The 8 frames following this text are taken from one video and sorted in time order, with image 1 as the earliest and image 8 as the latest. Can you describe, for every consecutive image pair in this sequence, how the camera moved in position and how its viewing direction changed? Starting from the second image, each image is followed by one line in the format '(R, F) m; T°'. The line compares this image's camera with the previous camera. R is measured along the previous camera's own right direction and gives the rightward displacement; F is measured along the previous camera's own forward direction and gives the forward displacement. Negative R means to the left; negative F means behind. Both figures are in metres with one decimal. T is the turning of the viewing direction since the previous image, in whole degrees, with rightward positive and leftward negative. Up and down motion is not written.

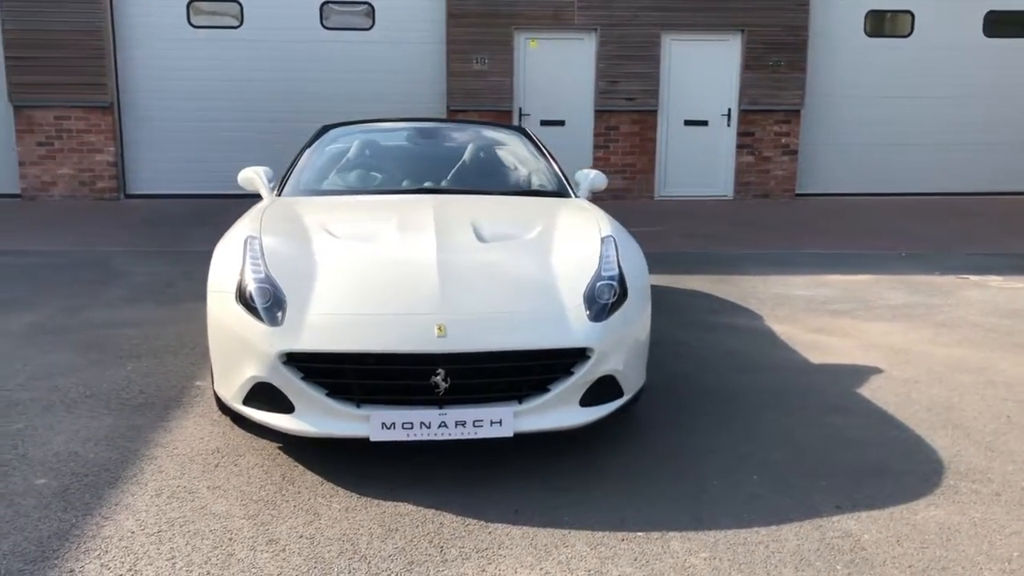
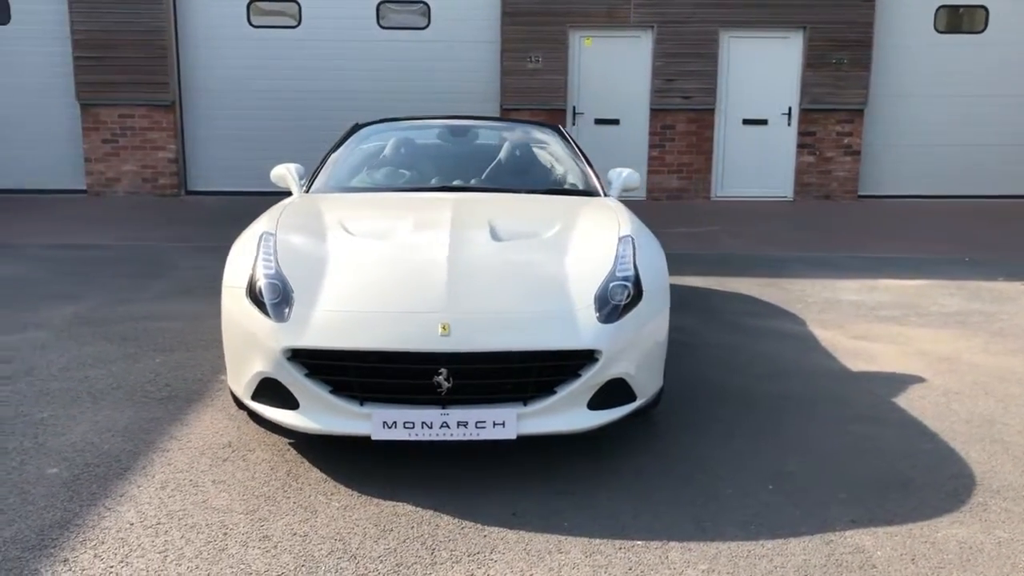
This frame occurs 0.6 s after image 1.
(+0.2, +0.1) m; -4°
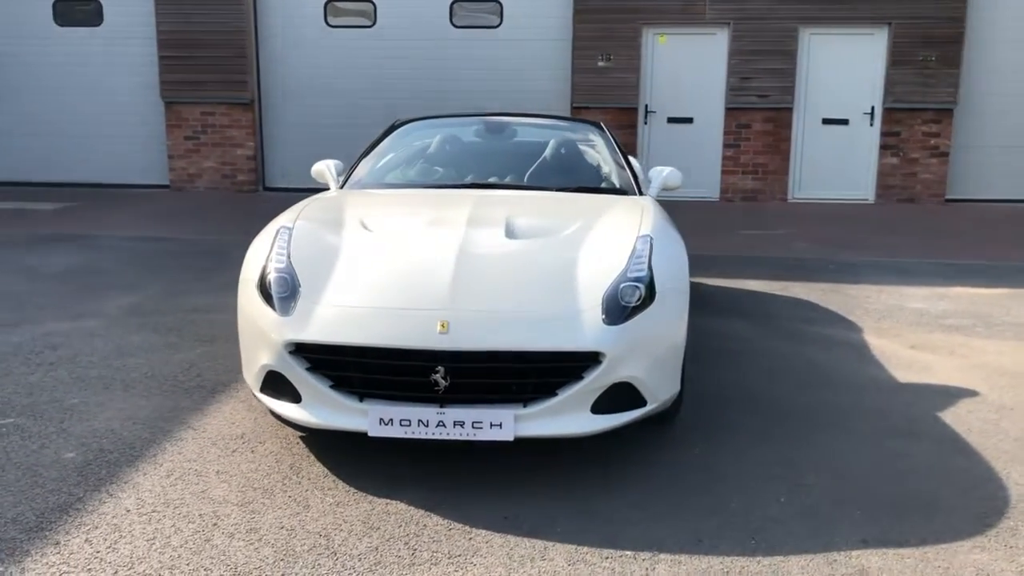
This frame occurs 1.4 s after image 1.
(+0.3, +0.1) m; -6°
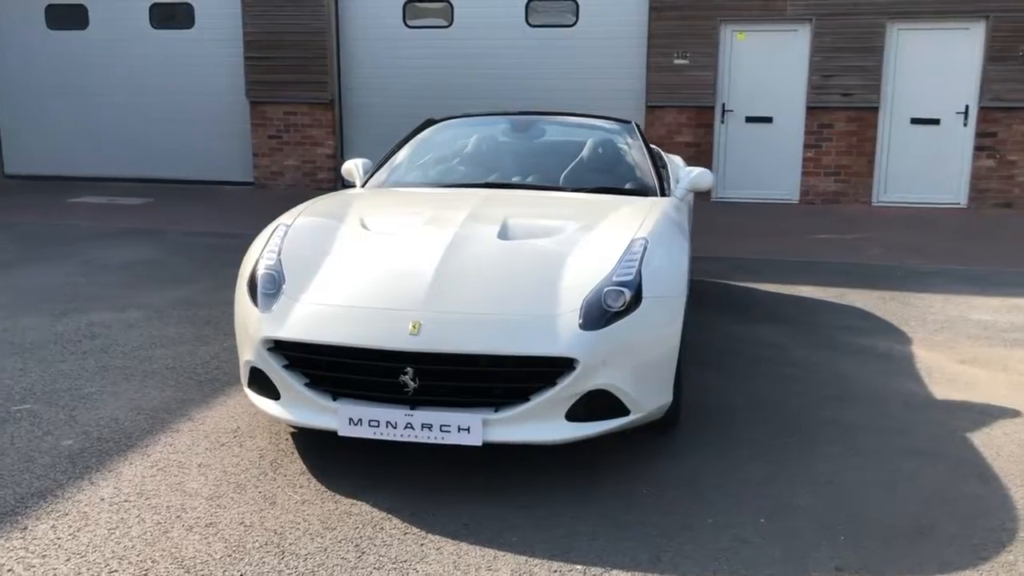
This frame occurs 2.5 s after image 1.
(+0.5, +0.1) m; -7°
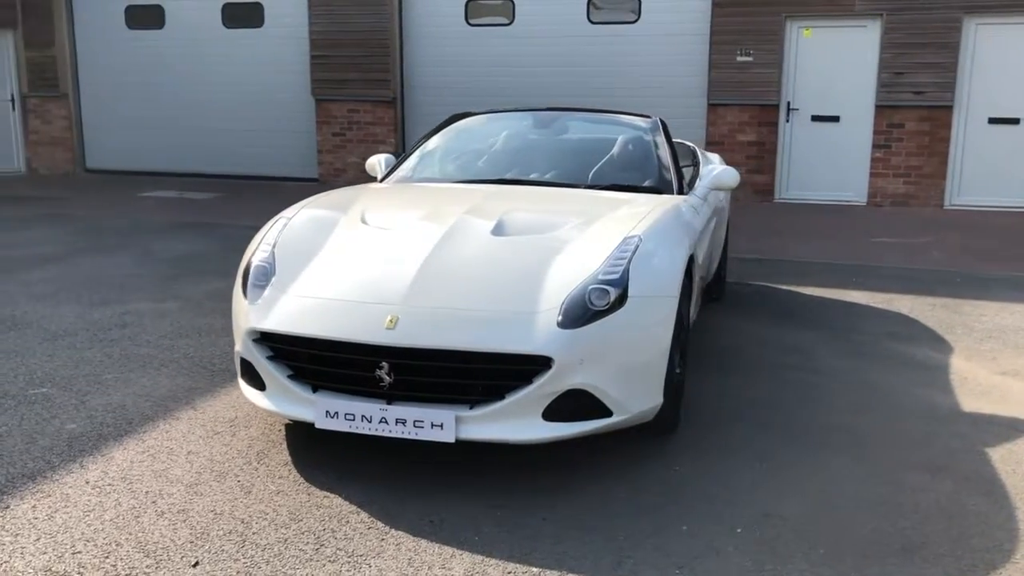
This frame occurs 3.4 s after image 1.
(+0.4, +0.1) m; -5°
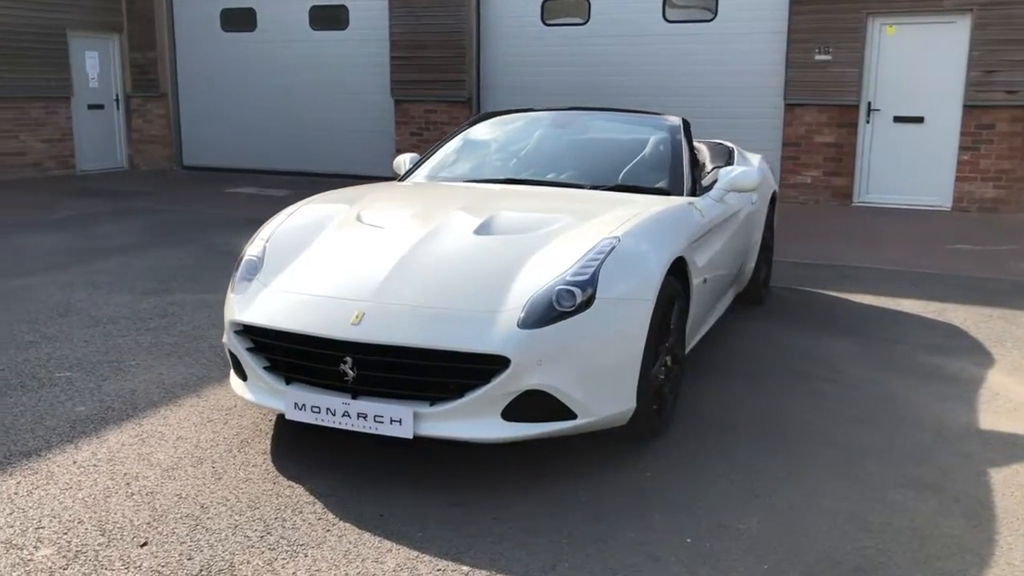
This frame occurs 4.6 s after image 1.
(+0.5, 0.0) m; -7°
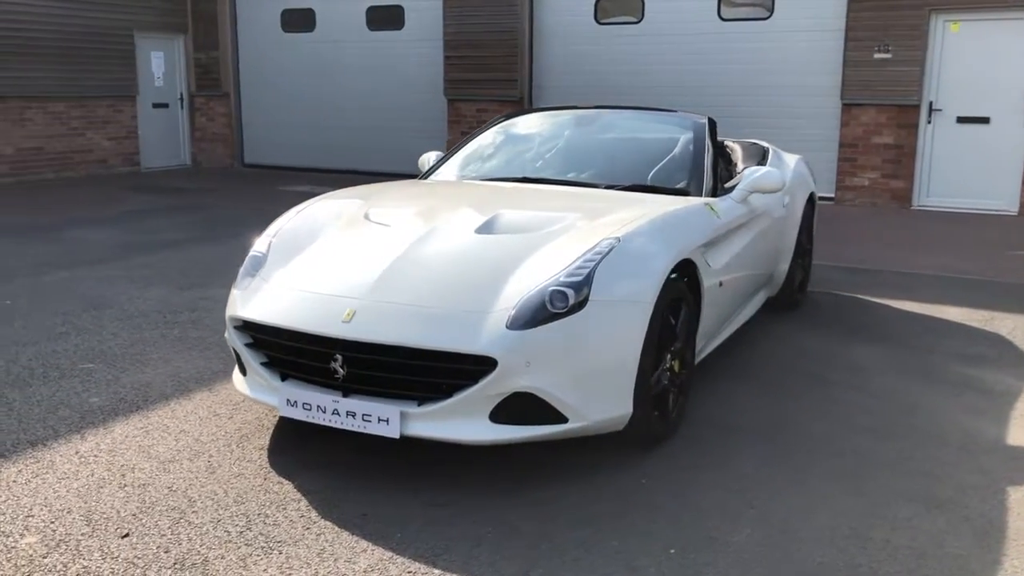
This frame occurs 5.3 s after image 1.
(+0.3, +0.1) m; -4°
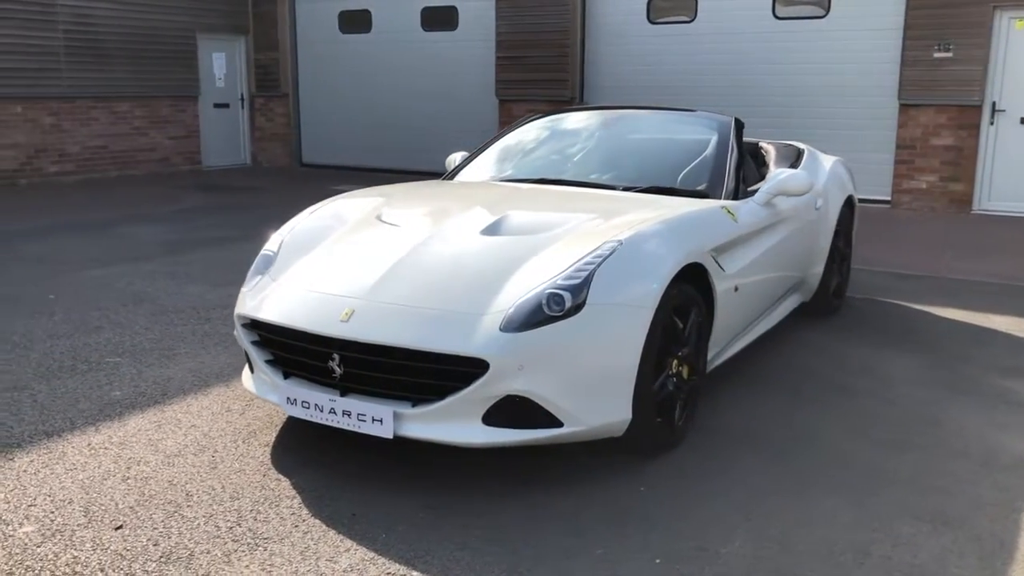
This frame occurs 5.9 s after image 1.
(+0.2, 0.0) m; -4°
